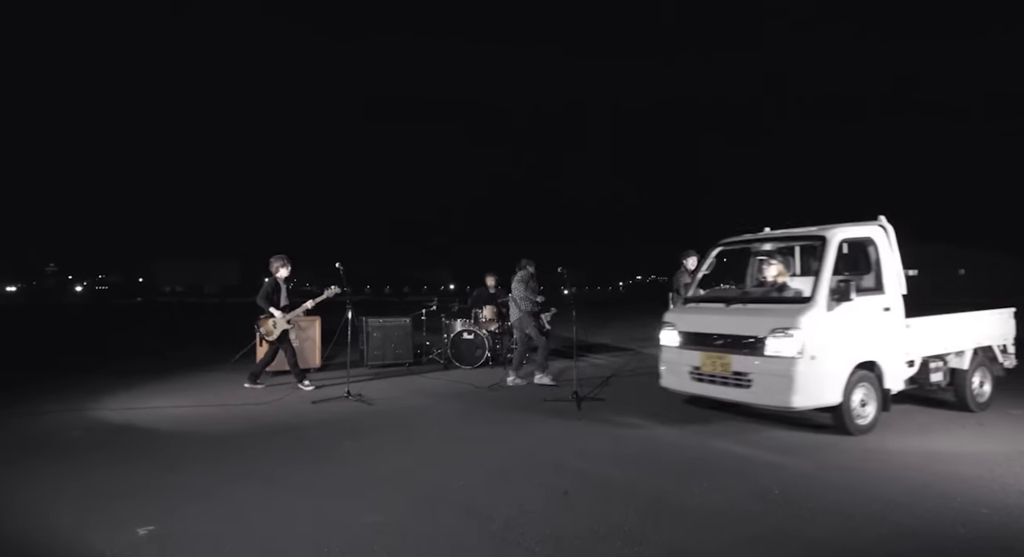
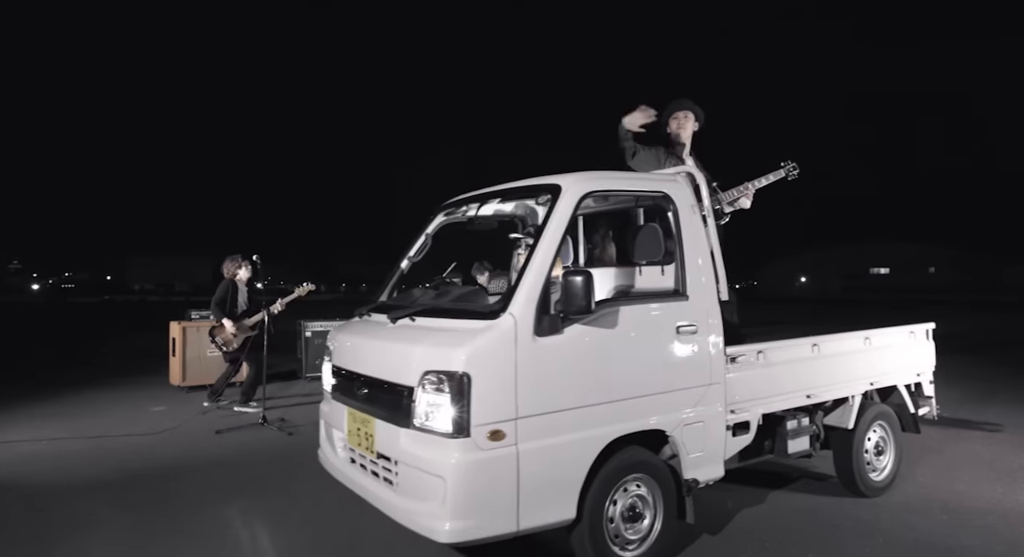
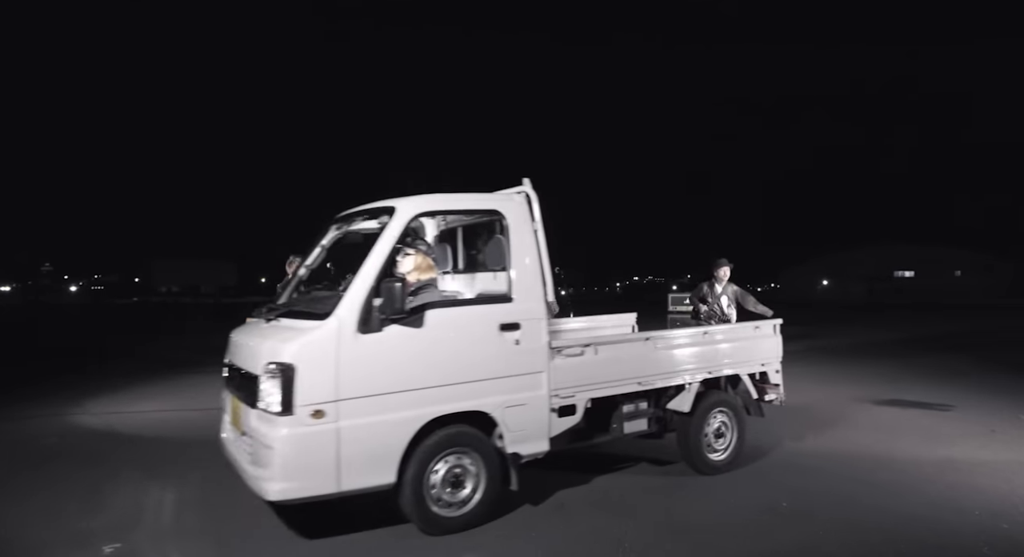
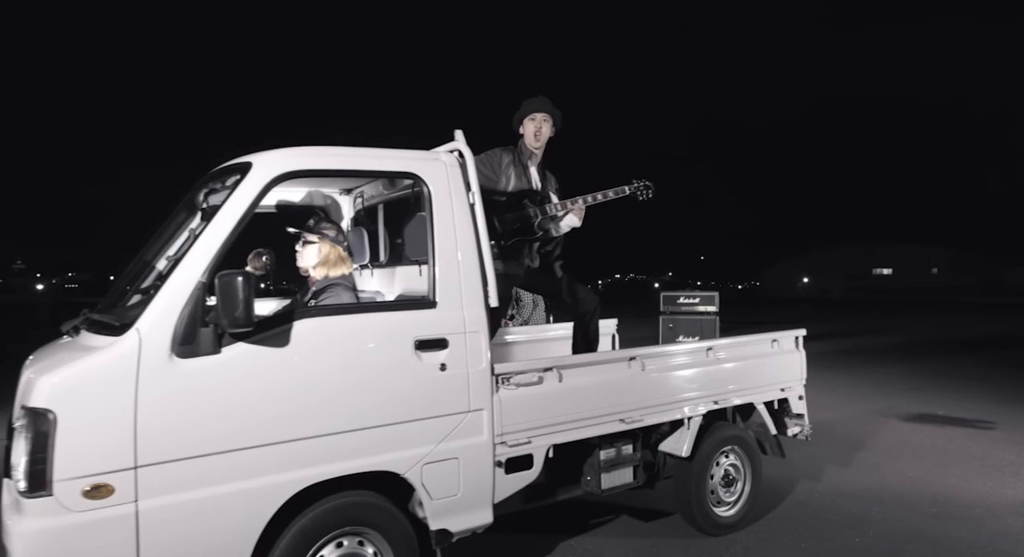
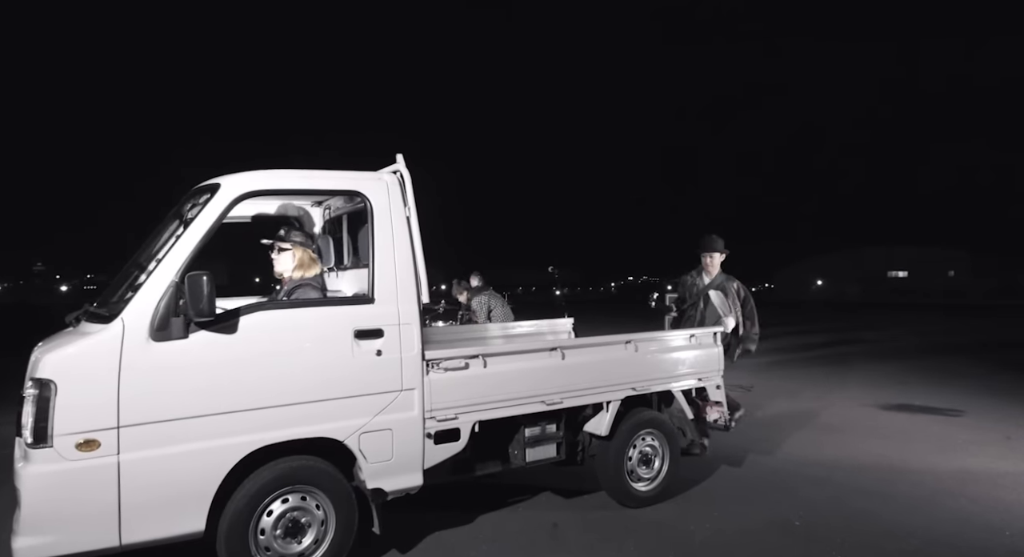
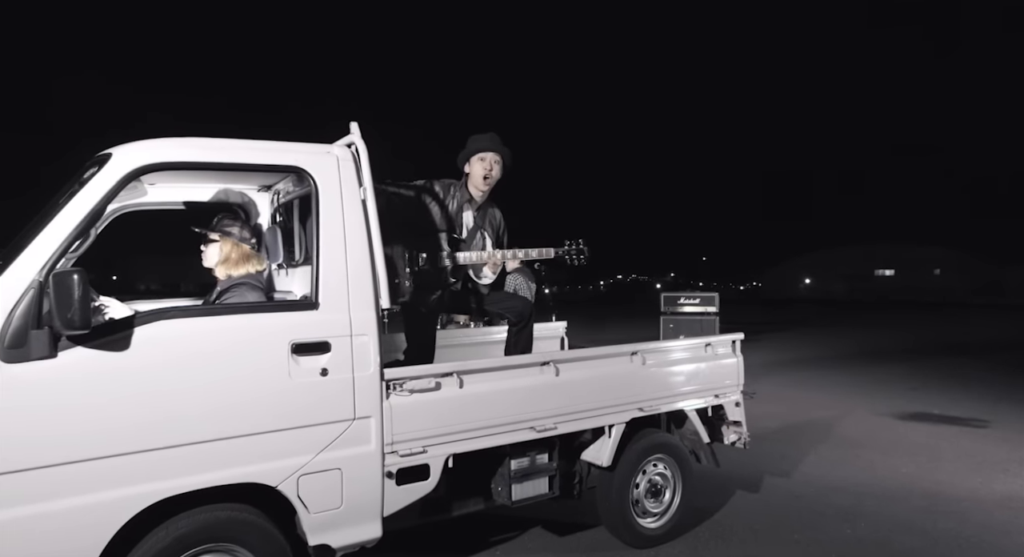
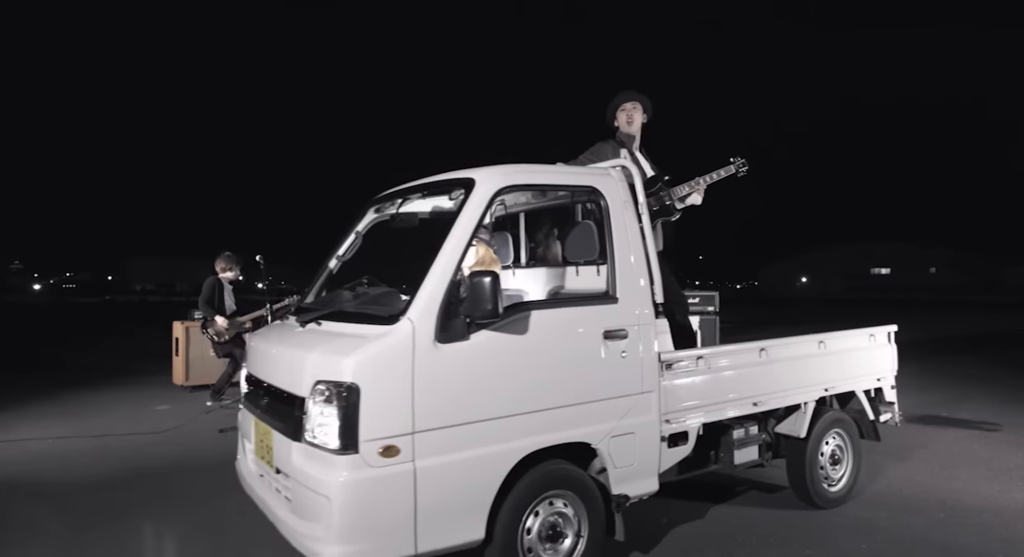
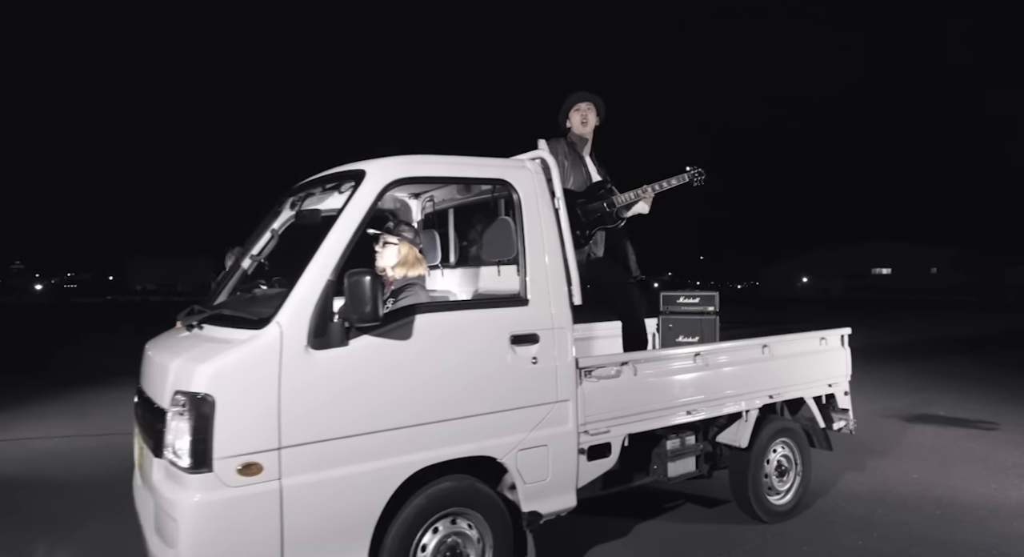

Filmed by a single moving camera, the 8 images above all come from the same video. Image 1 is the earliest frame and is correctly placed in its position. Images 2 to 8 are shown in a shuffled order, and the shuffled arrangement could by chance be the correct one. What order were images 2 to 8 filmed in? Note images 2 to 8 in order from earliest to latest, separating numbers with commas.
3, 5, 6, 4, 8, 7, 2
